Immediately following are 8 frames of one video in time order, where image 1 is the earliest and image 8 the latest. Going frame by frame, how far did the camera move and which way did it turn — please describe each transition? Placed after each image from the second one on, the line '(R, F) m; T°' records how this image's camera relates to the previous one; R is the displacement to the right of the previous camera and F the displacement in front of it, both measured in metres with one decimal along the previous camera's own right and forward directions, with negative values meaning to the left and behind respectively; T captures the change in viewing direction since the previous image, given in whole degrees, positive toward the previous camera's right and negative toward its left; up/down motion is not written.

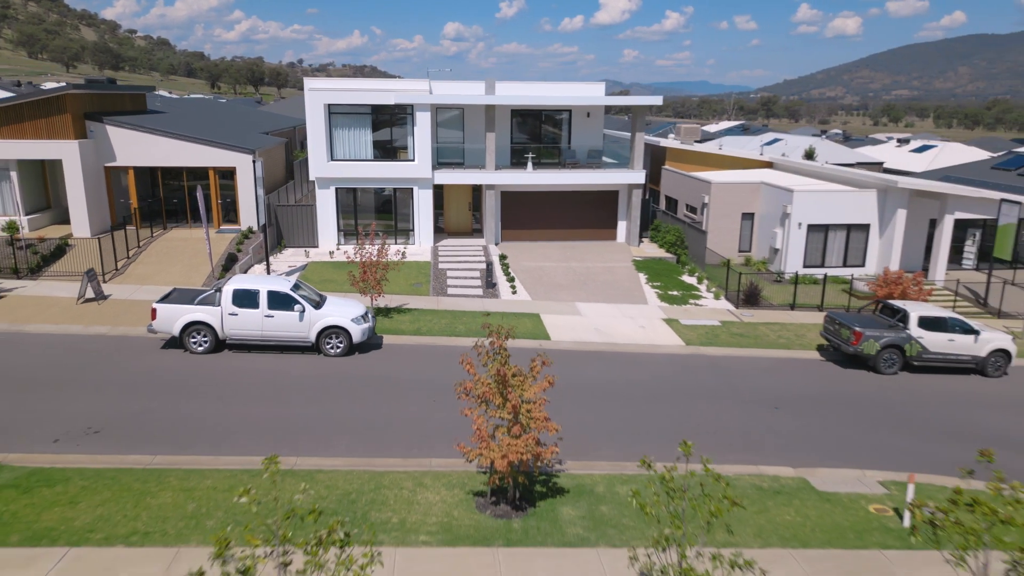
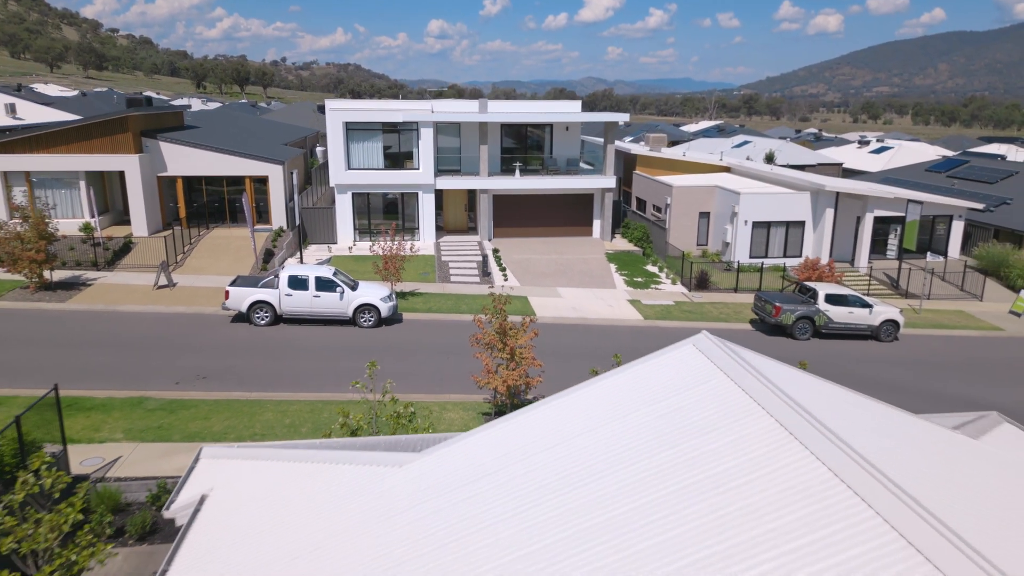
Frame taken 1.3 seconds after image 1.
(-0.2, -4.5) m; +1°
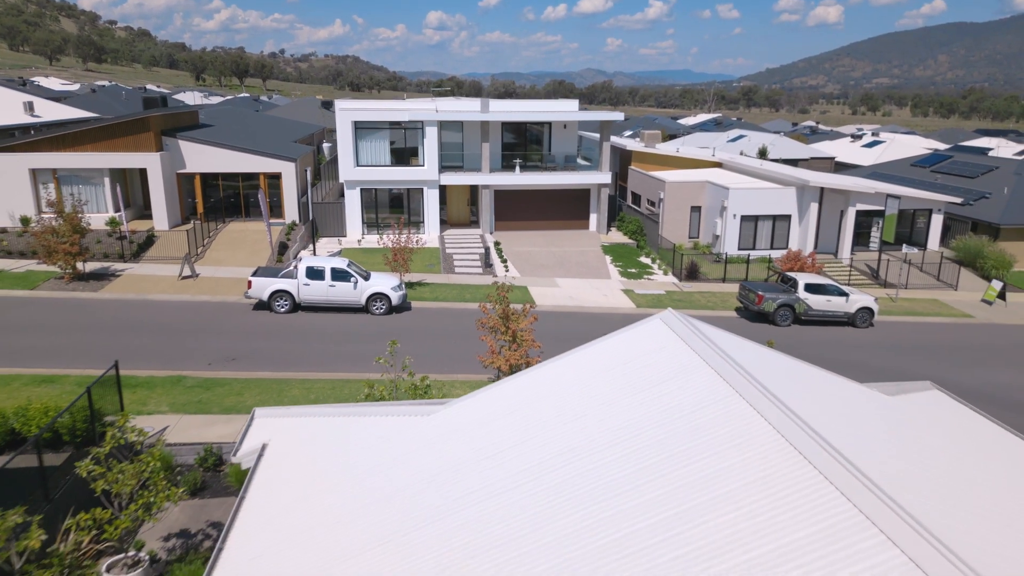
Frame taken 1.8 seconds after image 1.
(-0.1, -1.6) m; 0°
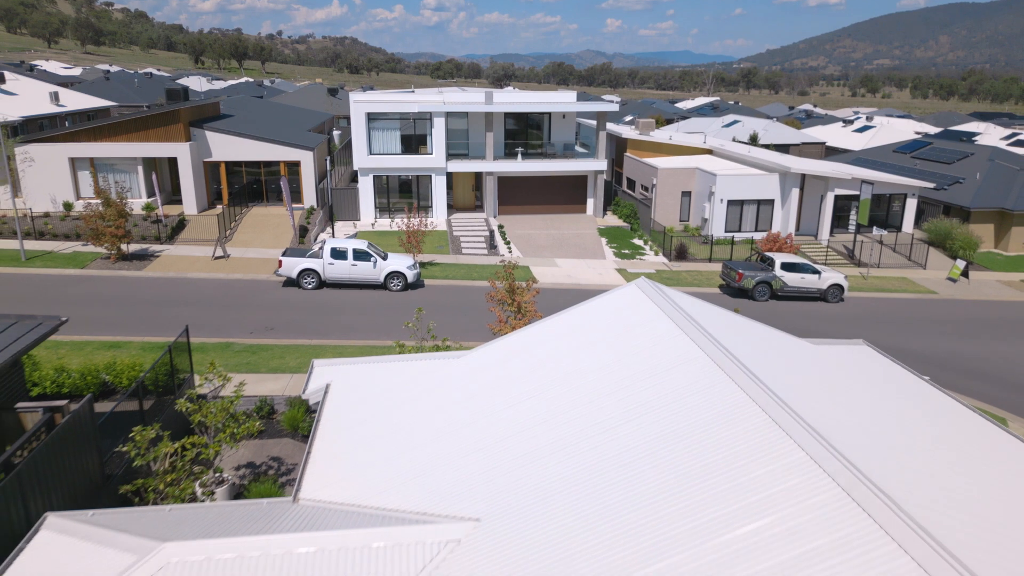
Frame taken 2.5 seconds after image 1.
(-0.1, -2.4) m; 0°
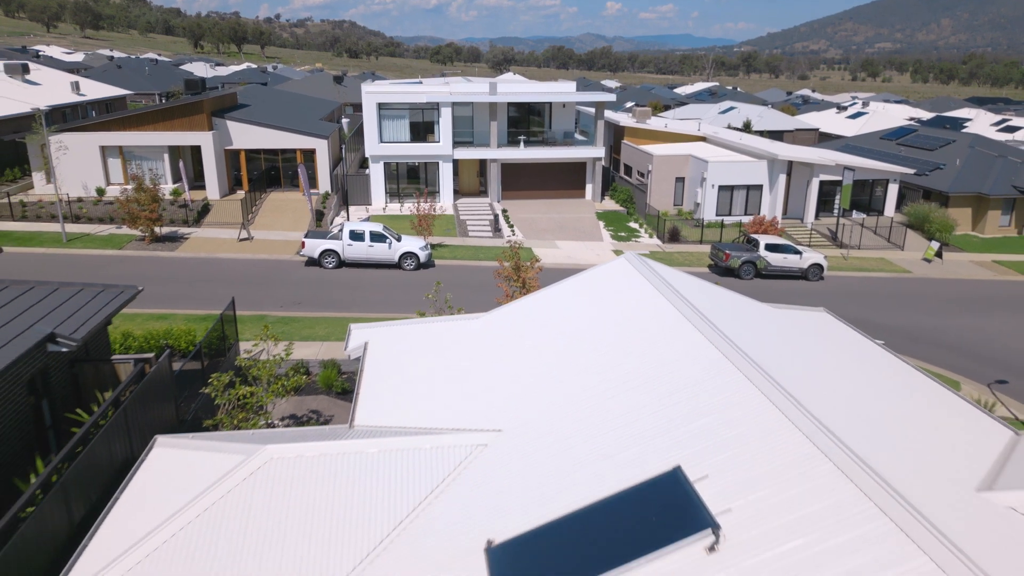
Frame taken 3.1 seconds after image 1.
(-0.2, -2.1) m; 0°
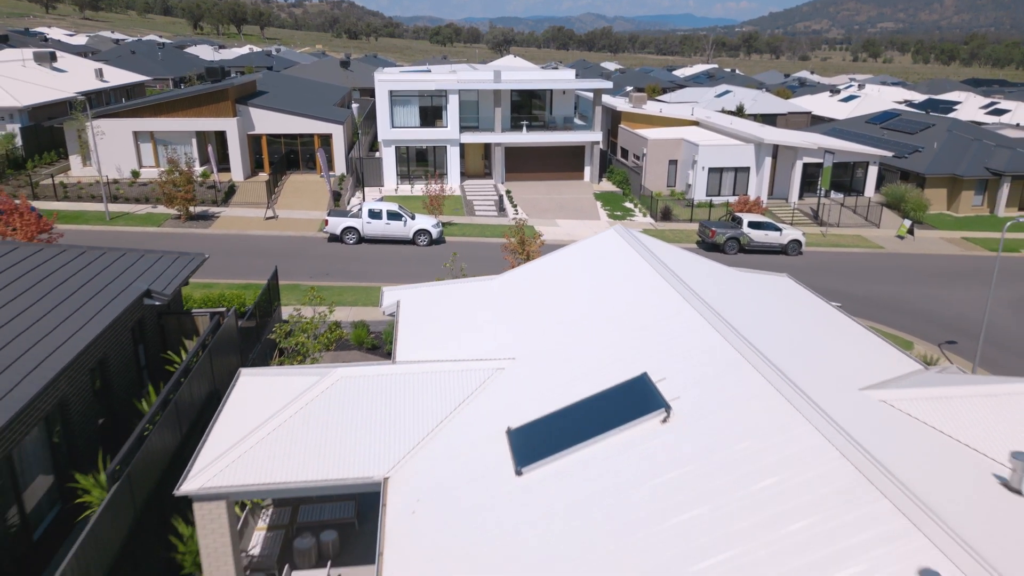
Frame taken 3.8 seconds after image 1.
(-0.2, -2.6) m; 0°
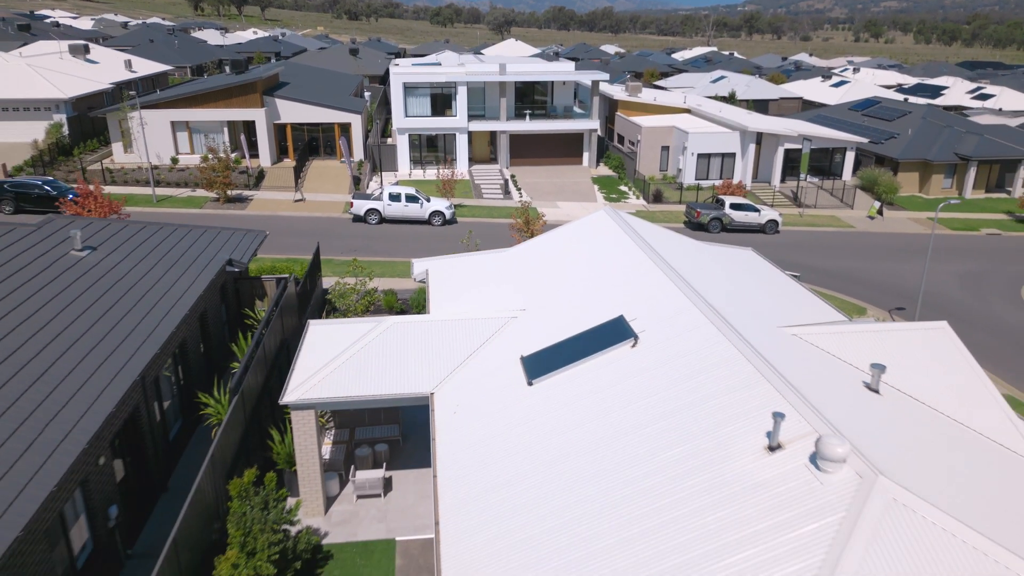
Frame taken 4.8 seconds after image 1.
(-0.2, -3.4) m; 0°
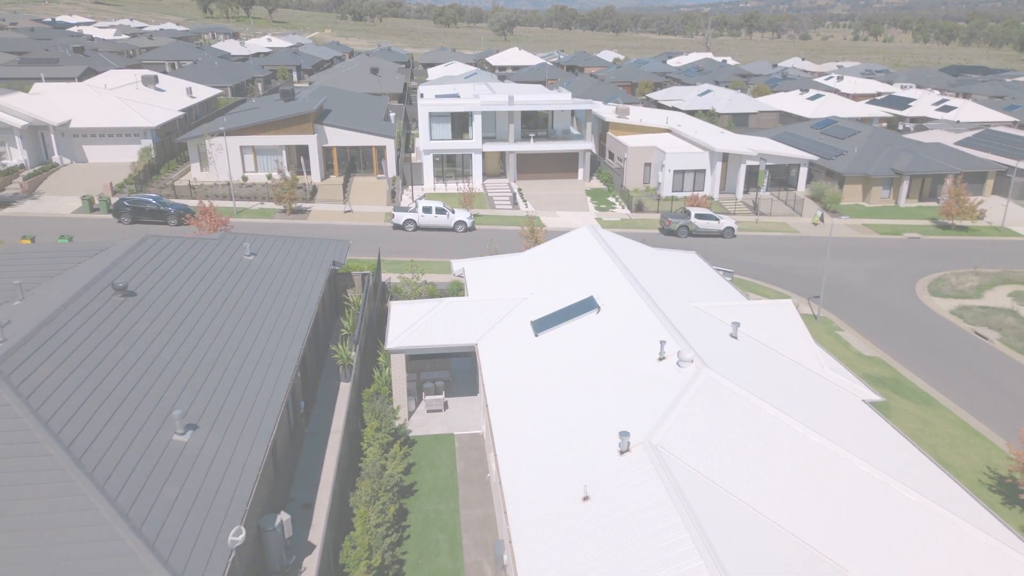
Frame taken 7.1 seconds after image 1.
(-0.3, -8.3) m; 0°
